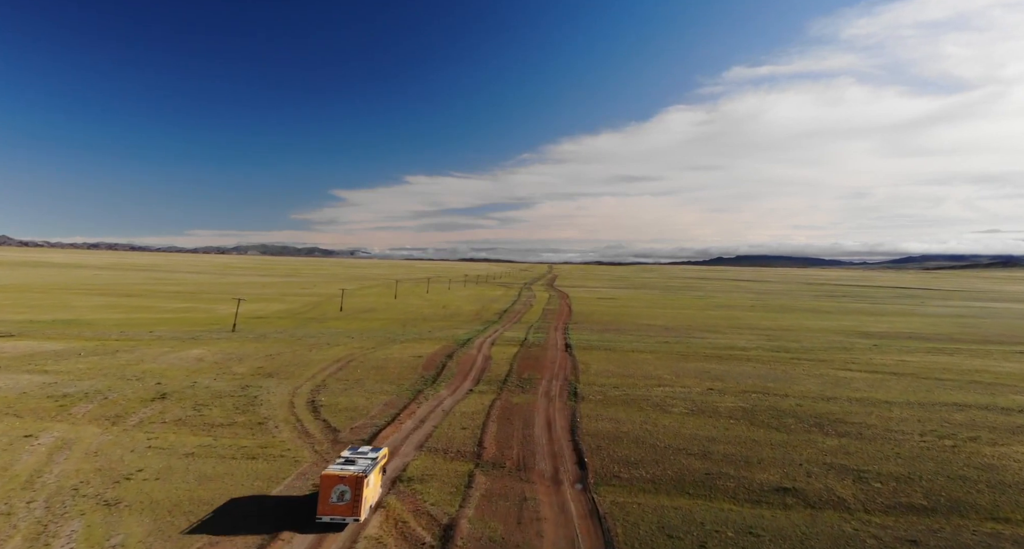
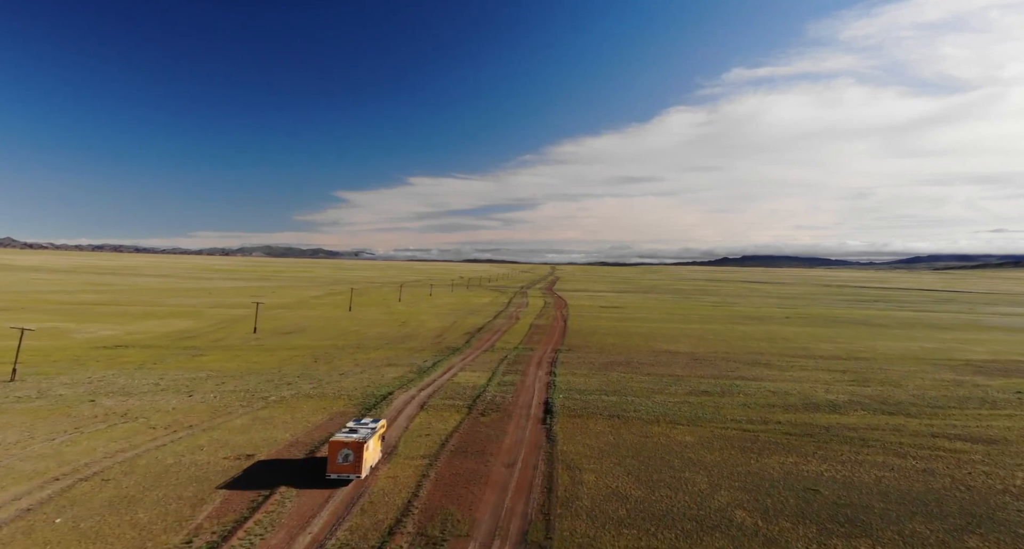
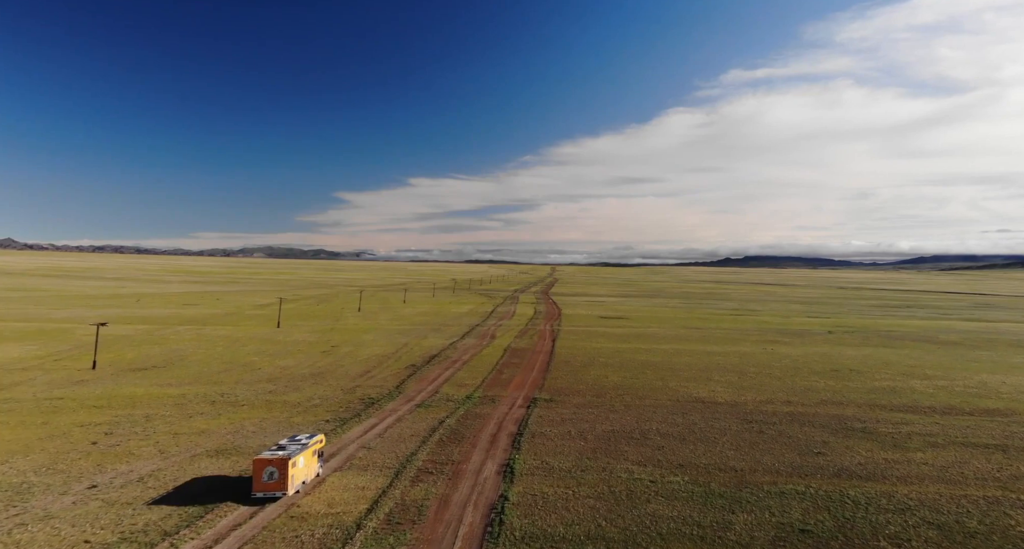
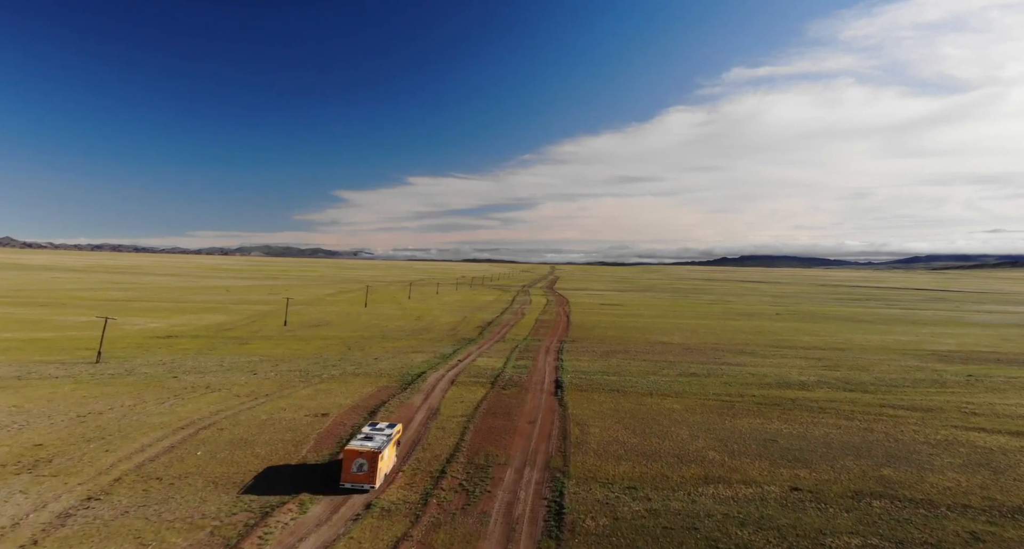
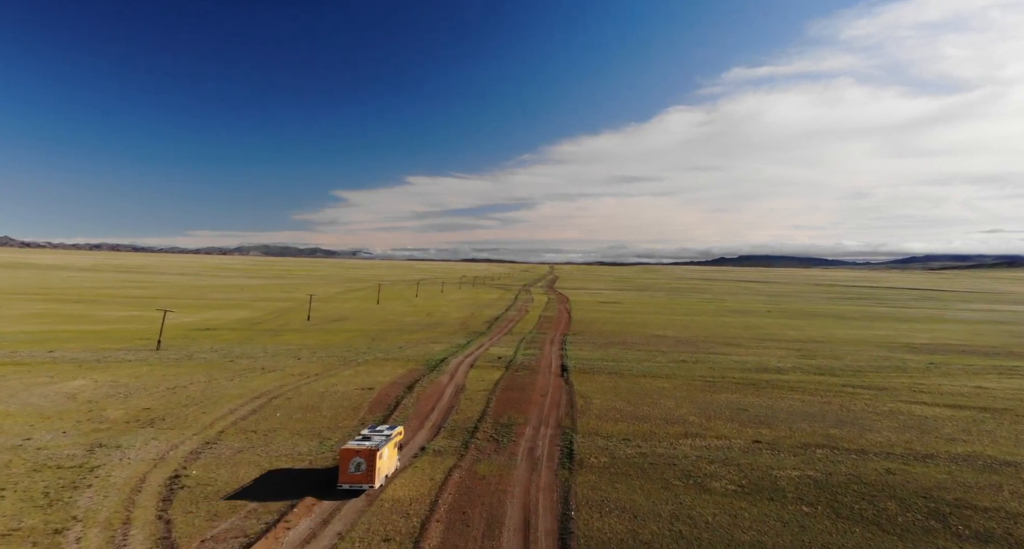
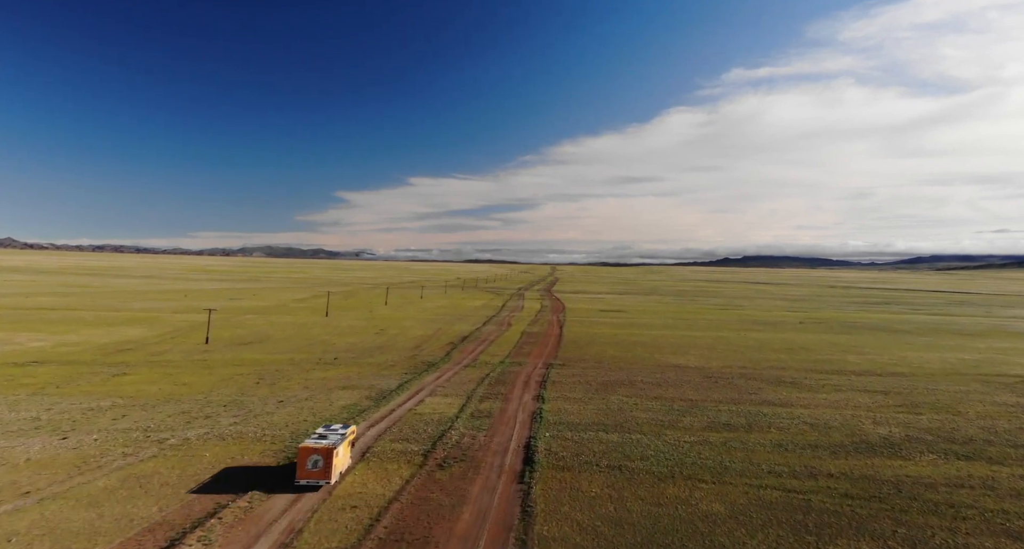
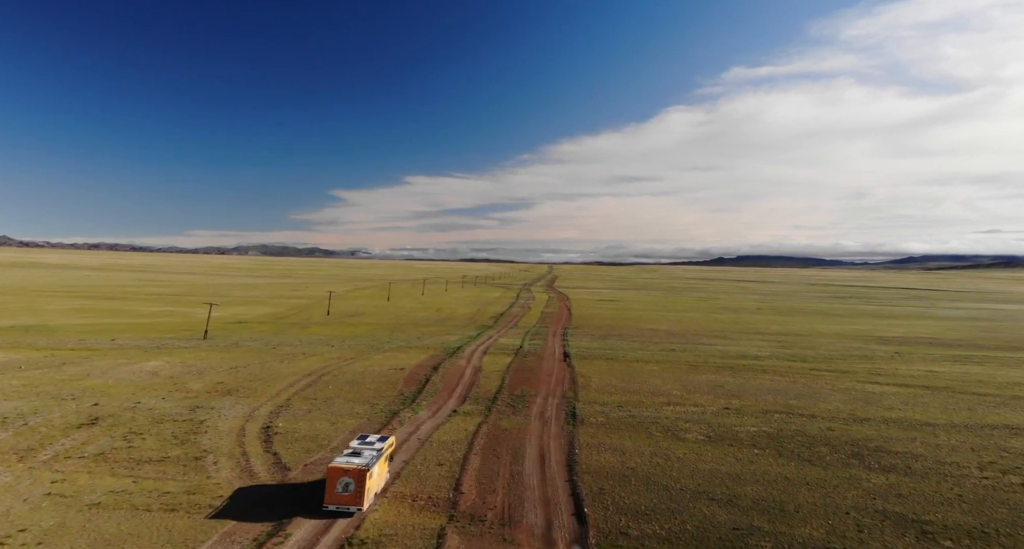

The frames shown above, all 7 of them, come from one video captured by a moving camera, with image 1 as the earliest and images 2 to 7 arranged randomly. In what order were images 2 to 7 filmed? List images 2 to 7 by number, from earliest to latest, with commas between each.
7, 5, 4, 2, 6, 3
